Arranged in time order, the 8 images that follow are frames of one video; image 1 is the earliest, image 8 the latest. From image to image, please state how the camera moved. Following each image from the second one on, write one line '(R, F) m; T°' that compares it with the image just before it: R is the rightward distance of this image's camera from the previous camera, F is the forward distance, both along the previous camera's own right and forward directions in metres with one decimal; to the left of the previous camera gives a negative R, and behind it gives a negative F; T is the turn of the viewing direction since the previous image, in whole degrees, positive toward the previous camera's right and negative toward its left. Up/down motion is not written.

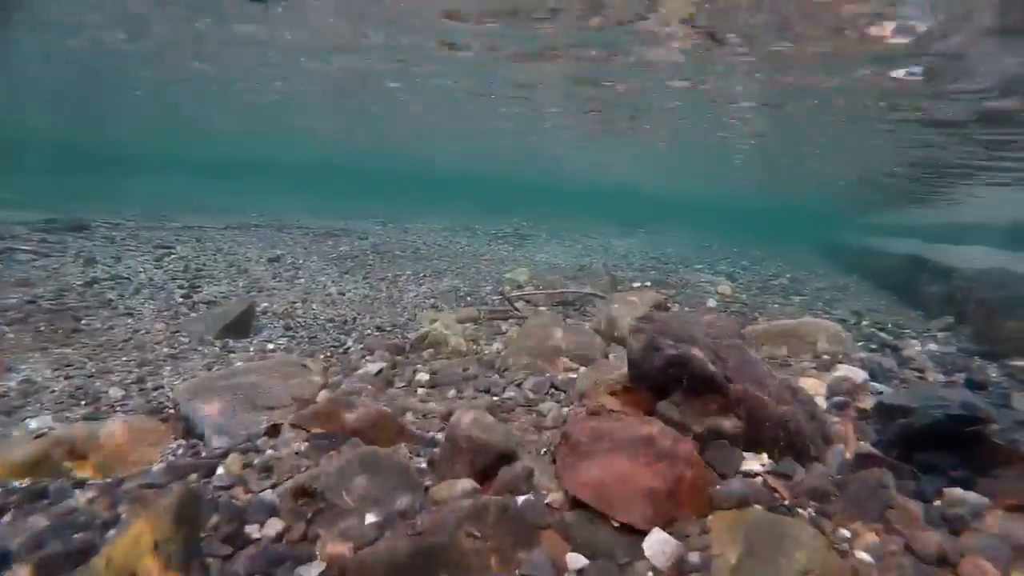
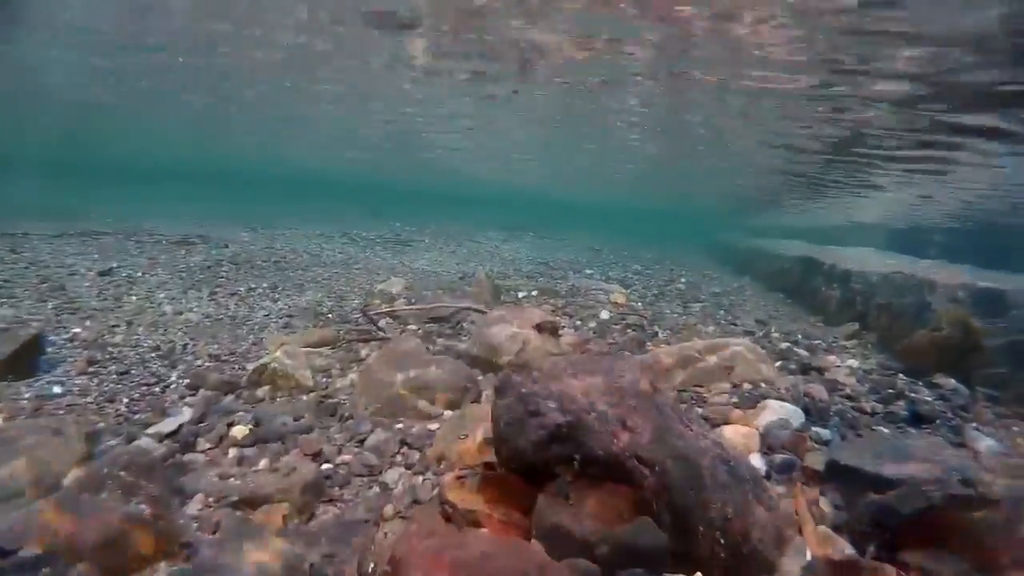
(+0.3, +1.3) m; +8°
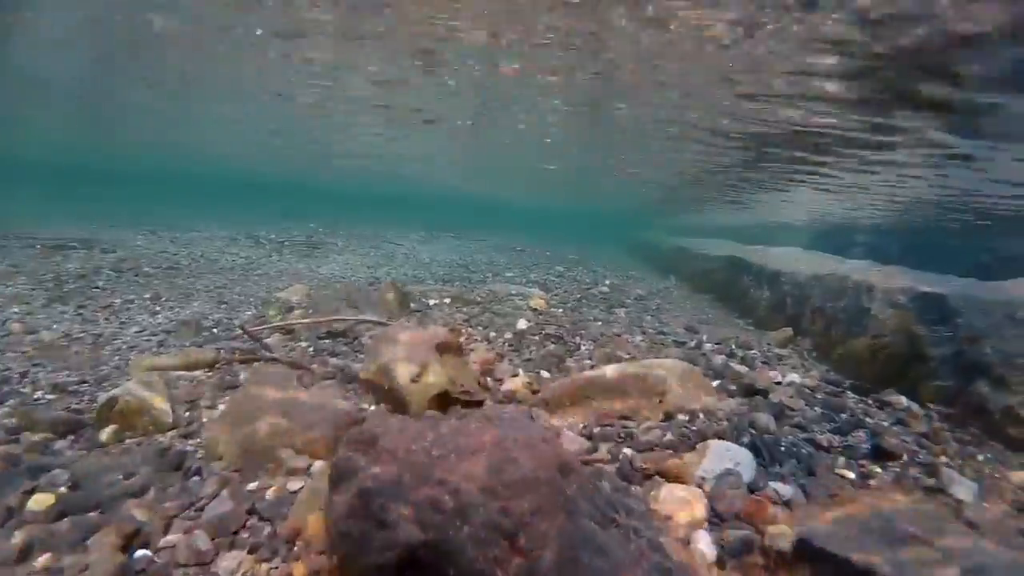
(+0.2, +0.9) m; +5°
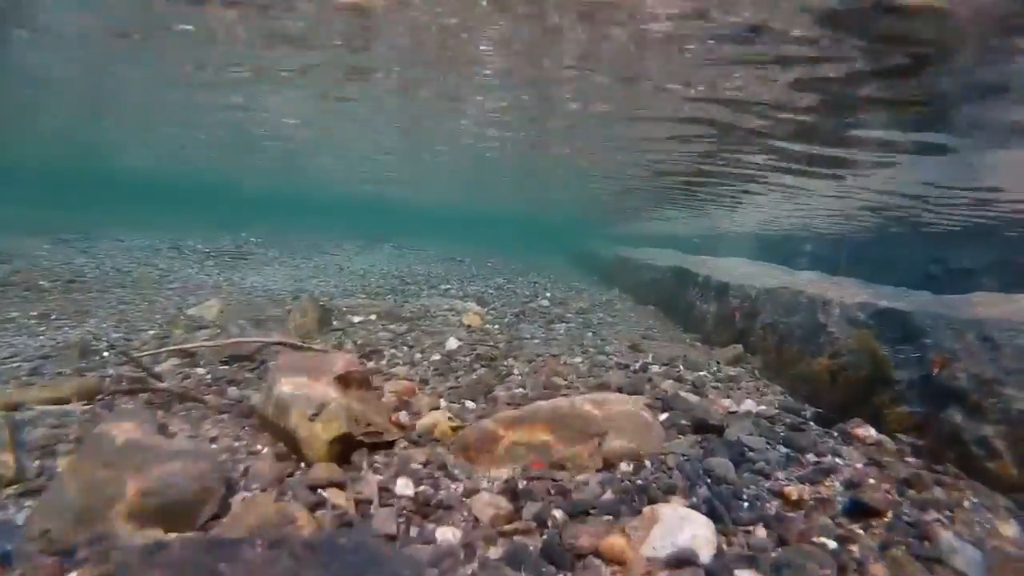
(+0.2, +0.7) m; +4°
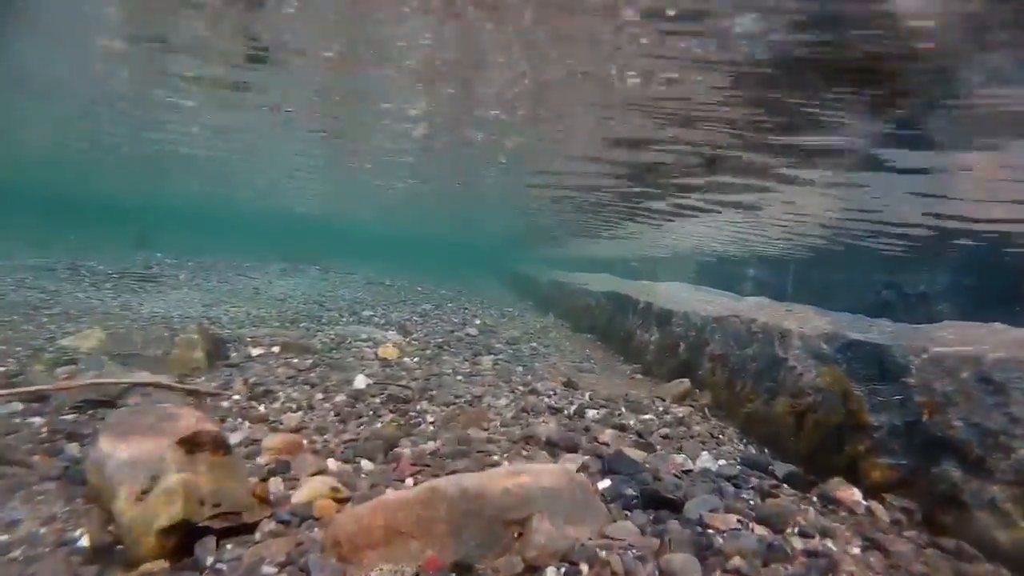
(+0.2, +0.9) m; +5°
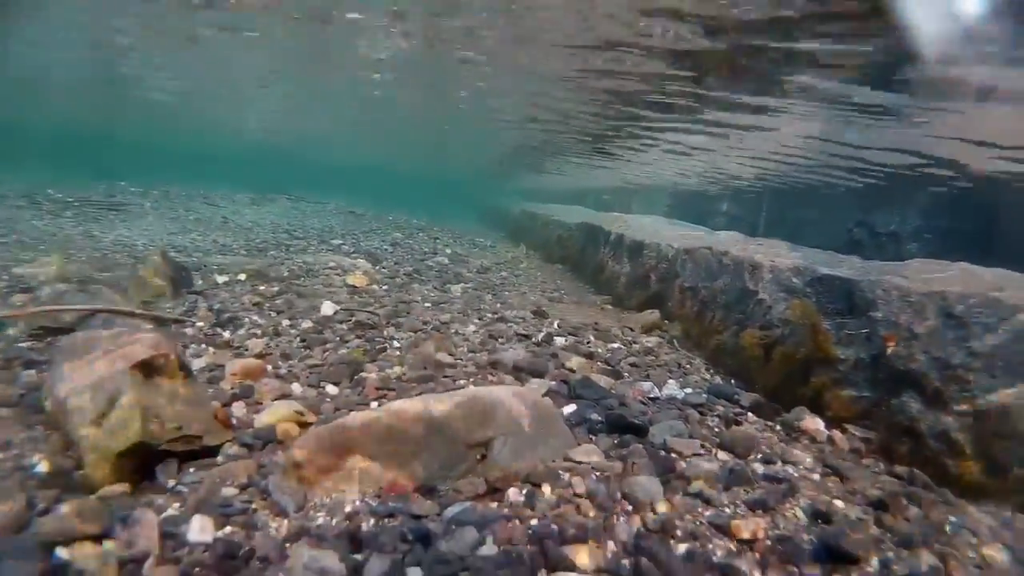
(0.0, +0.1) m; +2°
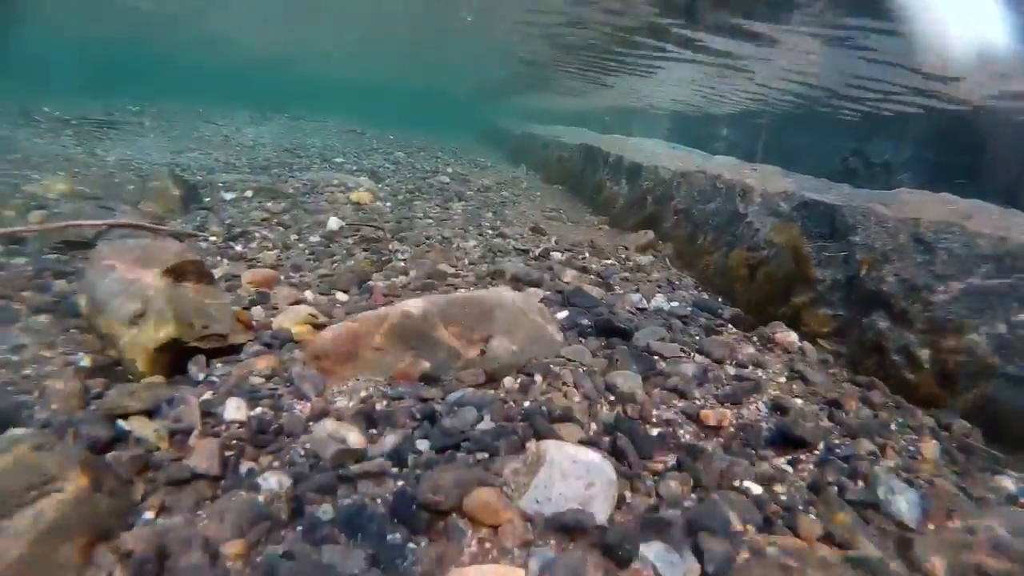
(0.0, -0.3) m; 0°
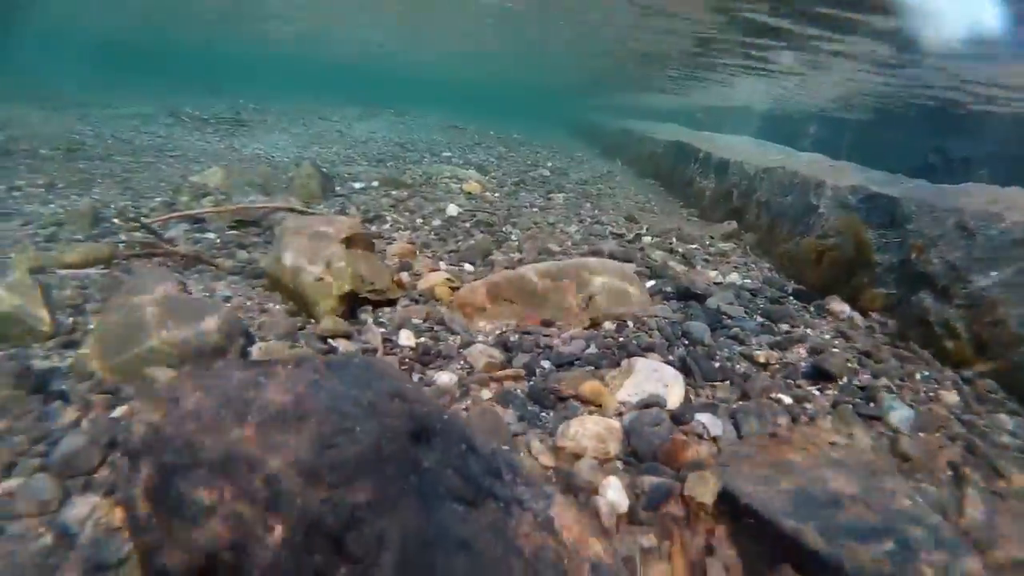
(0.0, -0.9) m; -7°
